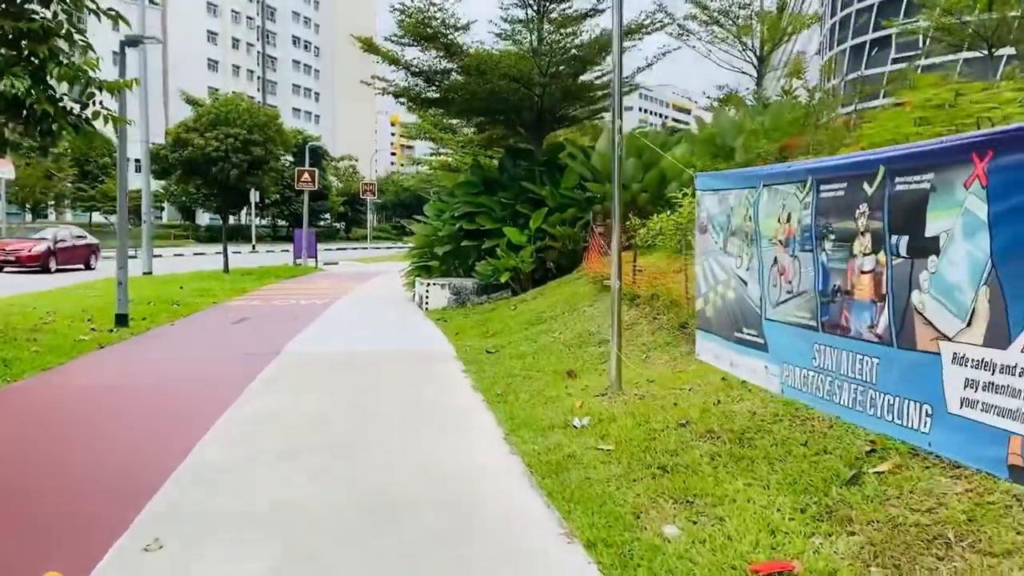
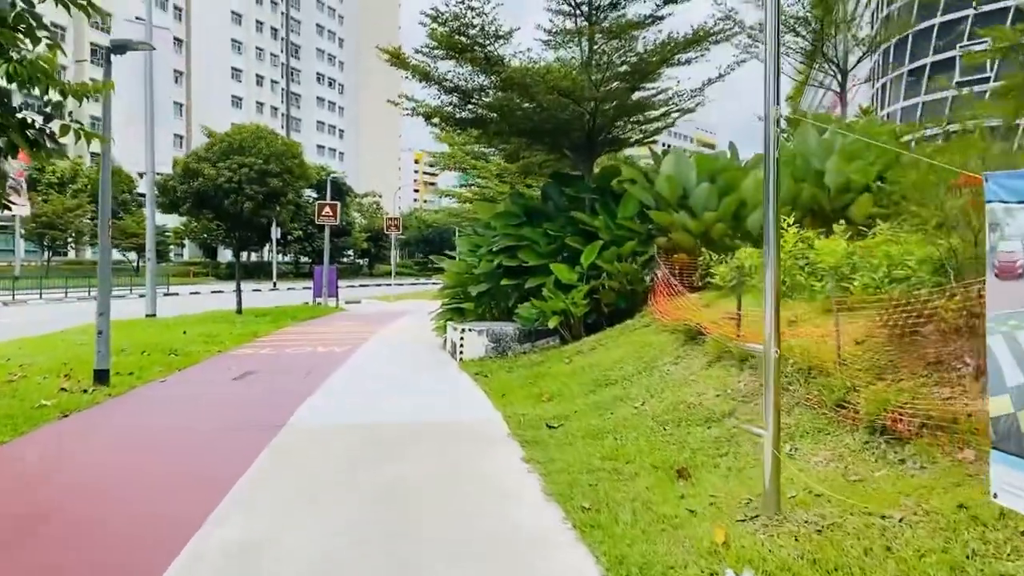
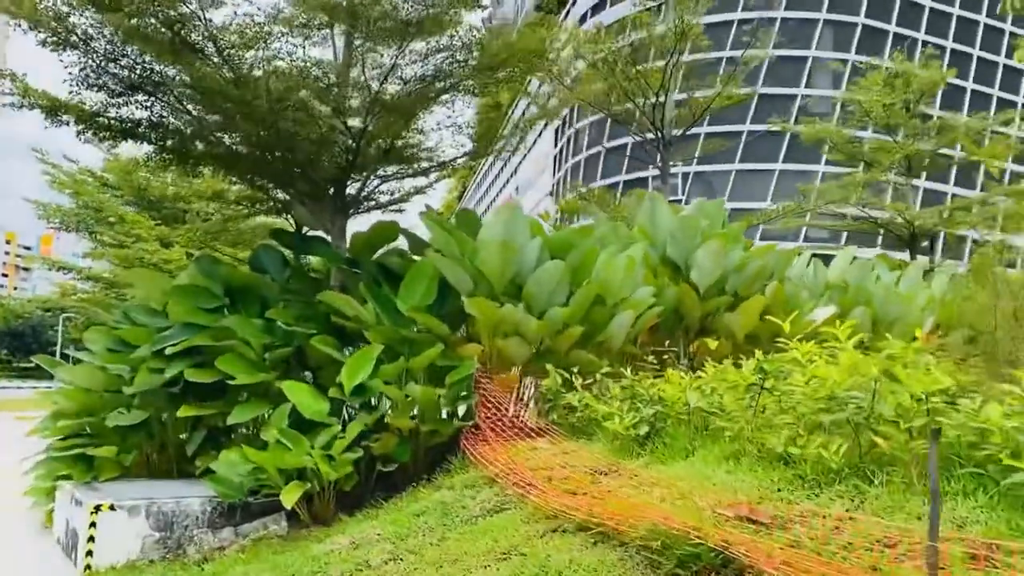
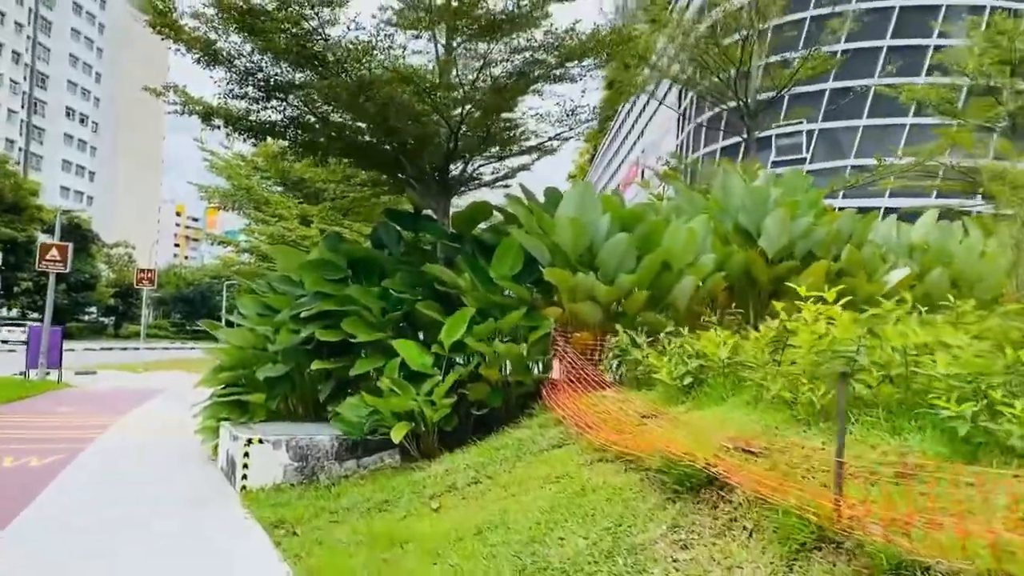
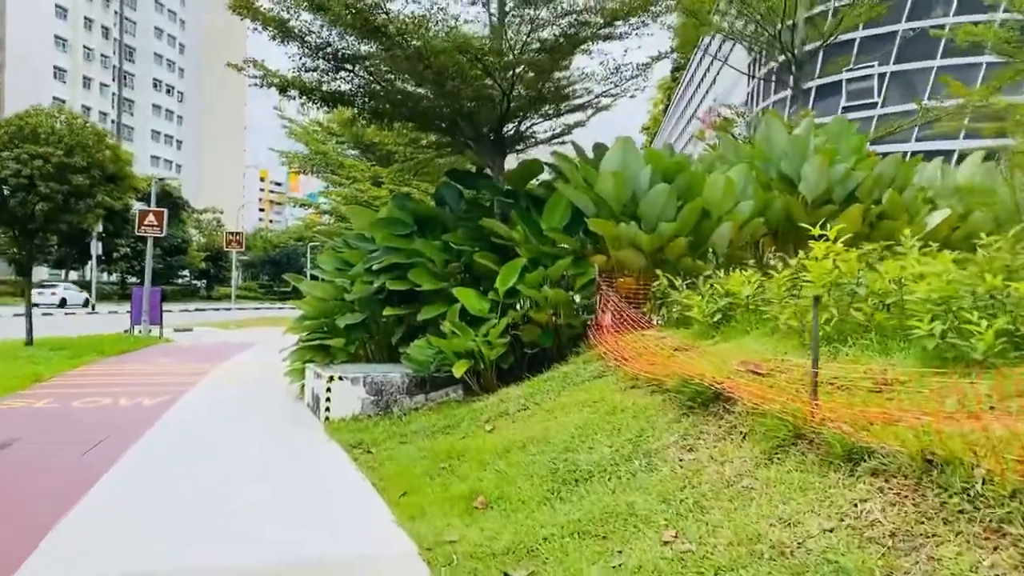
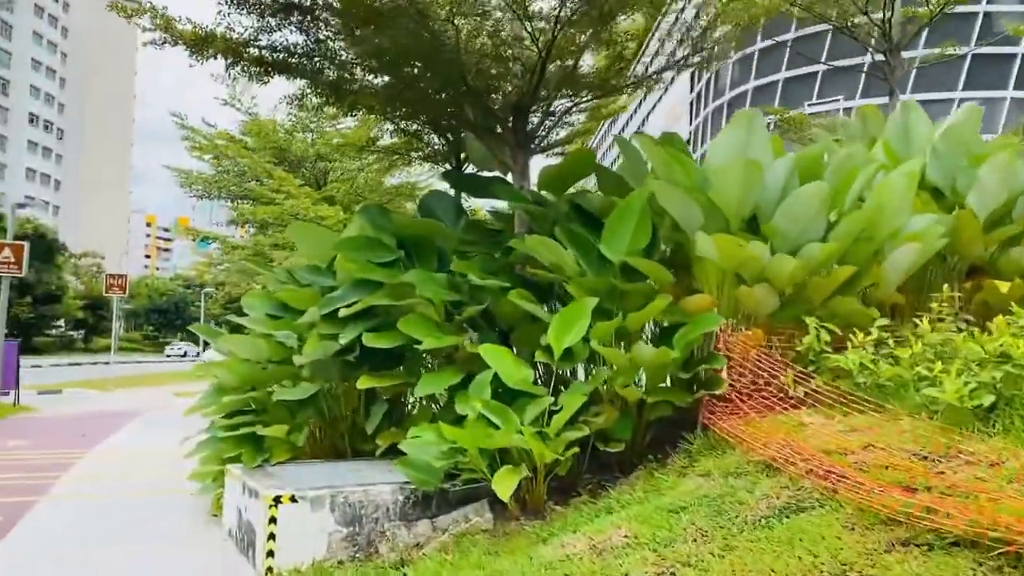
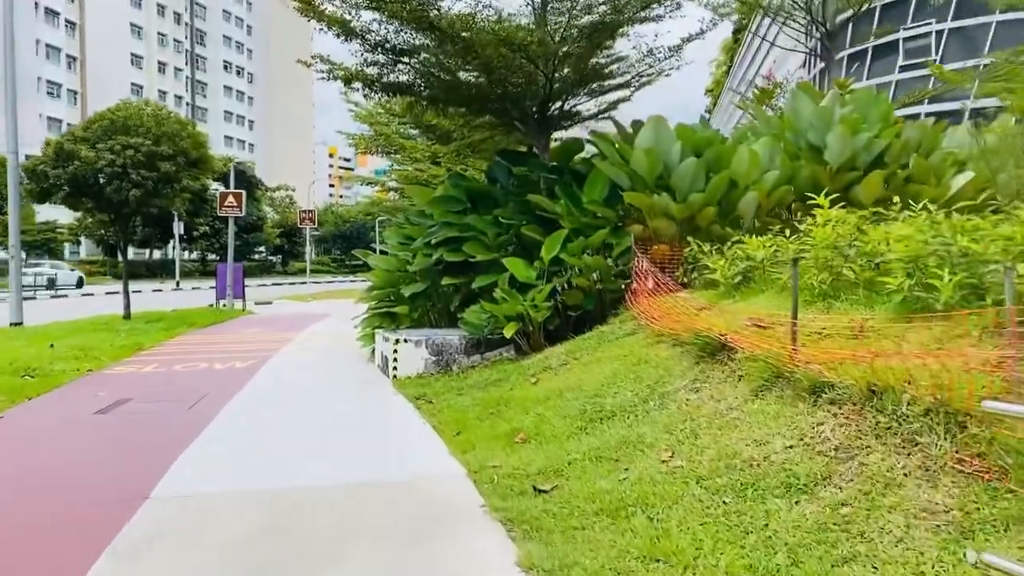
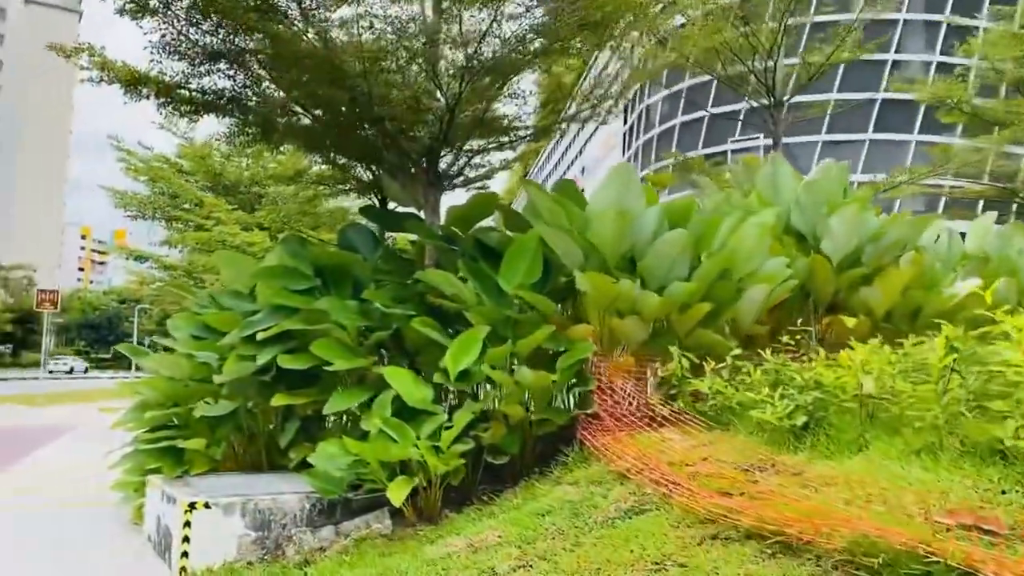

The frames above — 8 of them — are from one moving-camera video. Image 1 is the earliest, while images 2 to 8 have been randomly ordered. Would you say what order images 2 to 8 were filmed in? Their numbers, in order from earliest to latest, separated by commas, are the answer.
2, 7, 5, 4, 3, 8, 6
